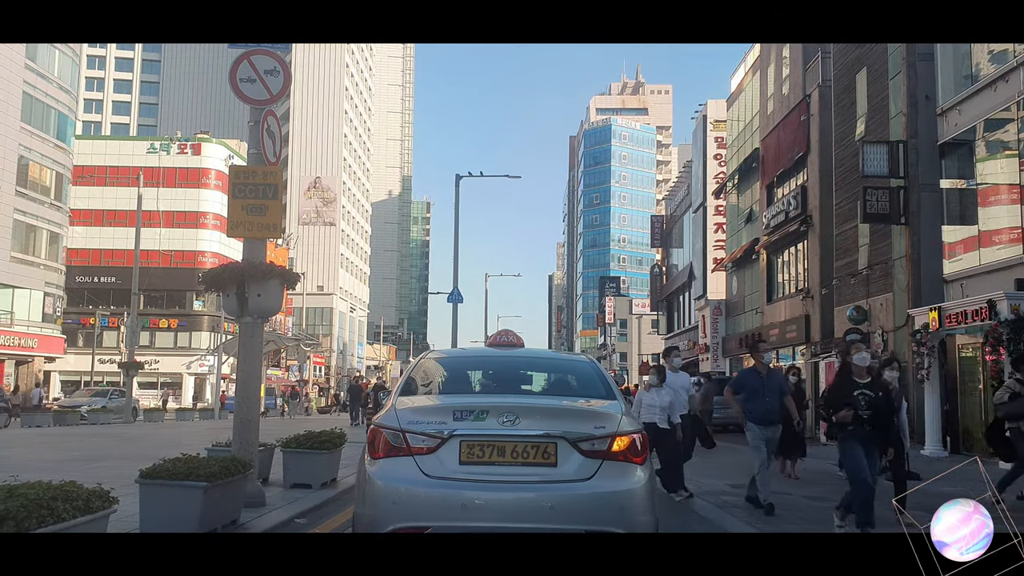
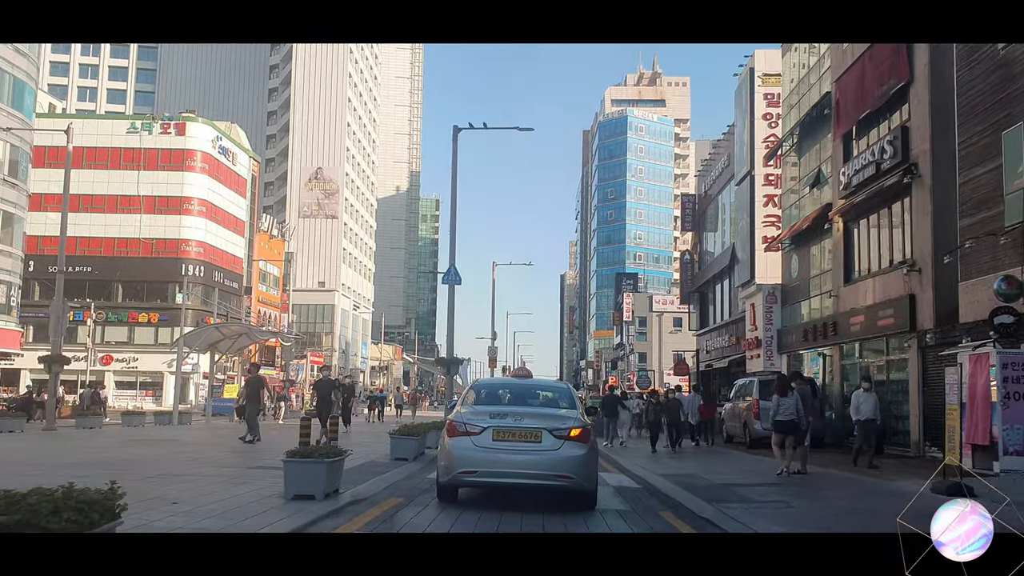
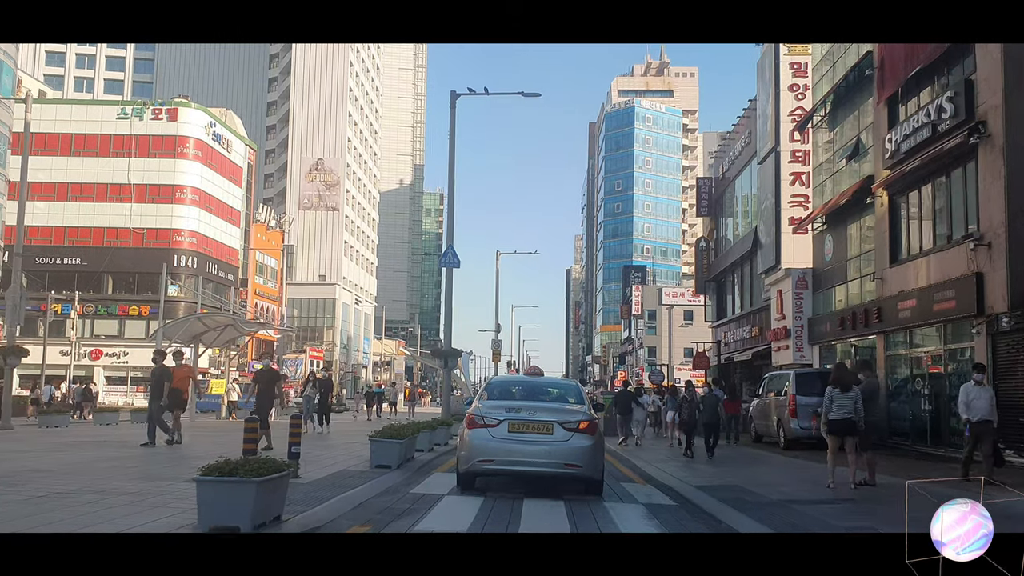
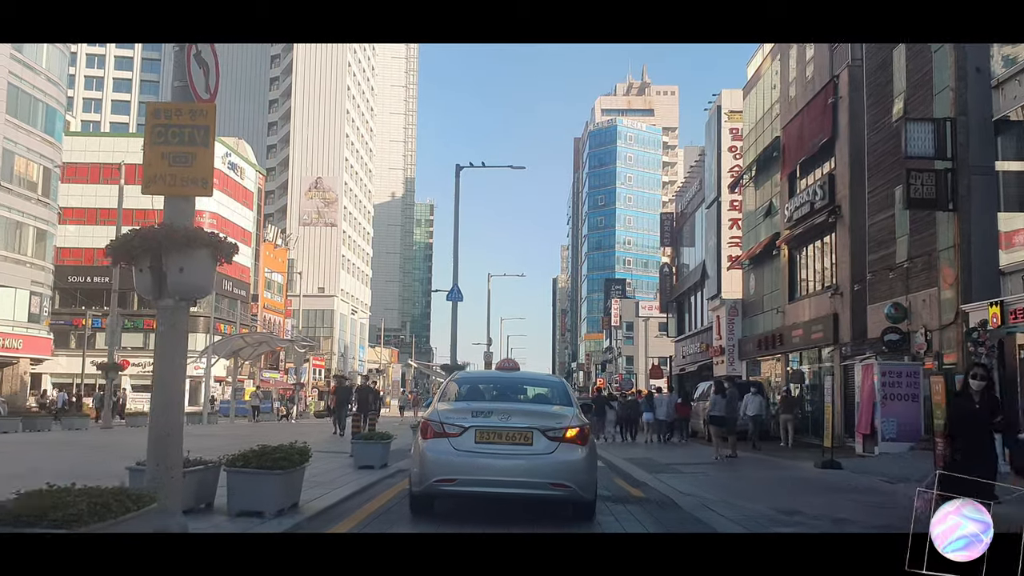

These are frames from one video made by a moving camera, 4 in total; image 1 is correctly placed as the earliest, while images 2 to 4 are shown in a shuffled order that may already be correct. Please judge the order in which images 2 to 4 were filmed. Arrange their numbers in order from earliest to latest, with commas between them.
4, 2, 3
